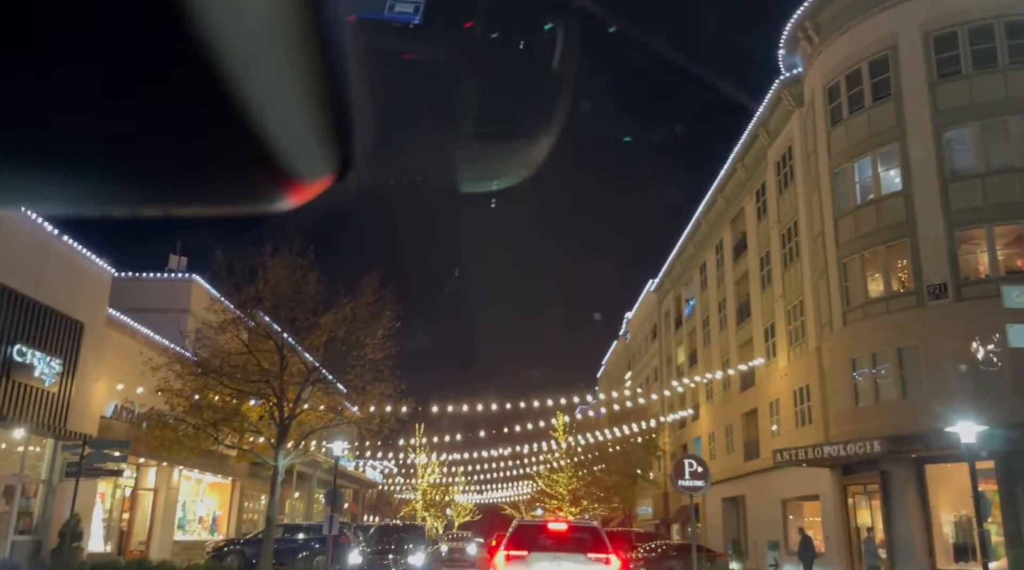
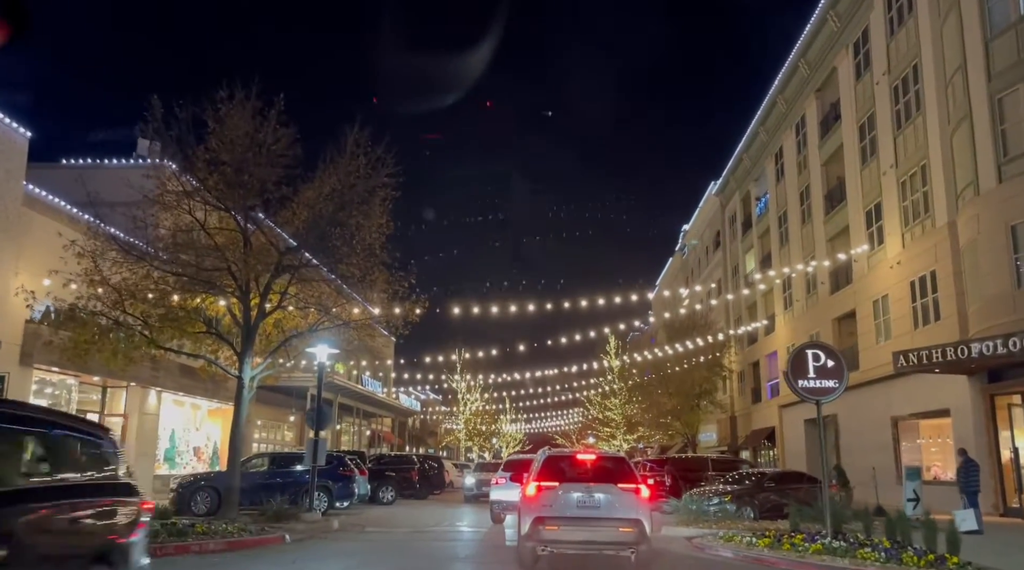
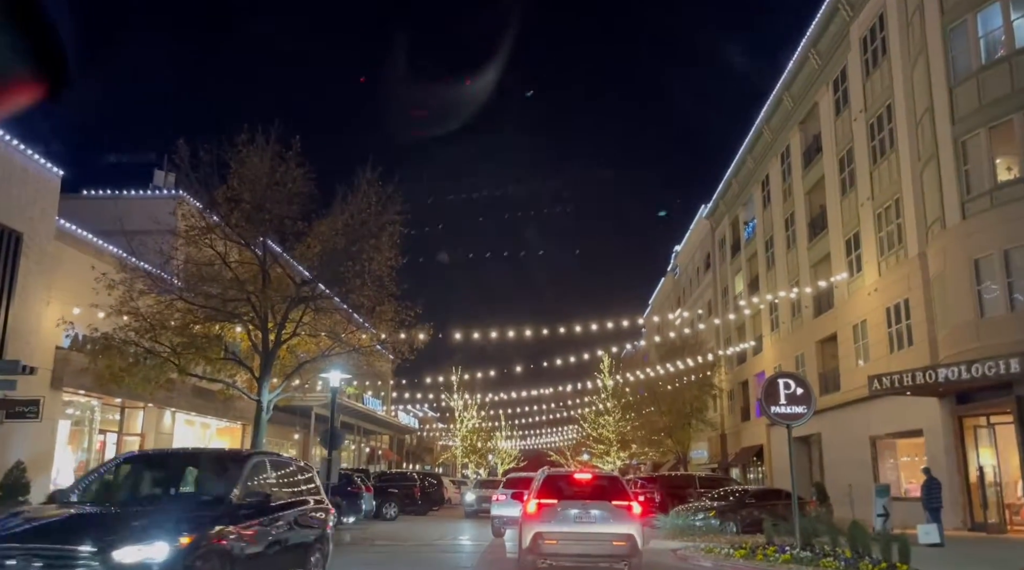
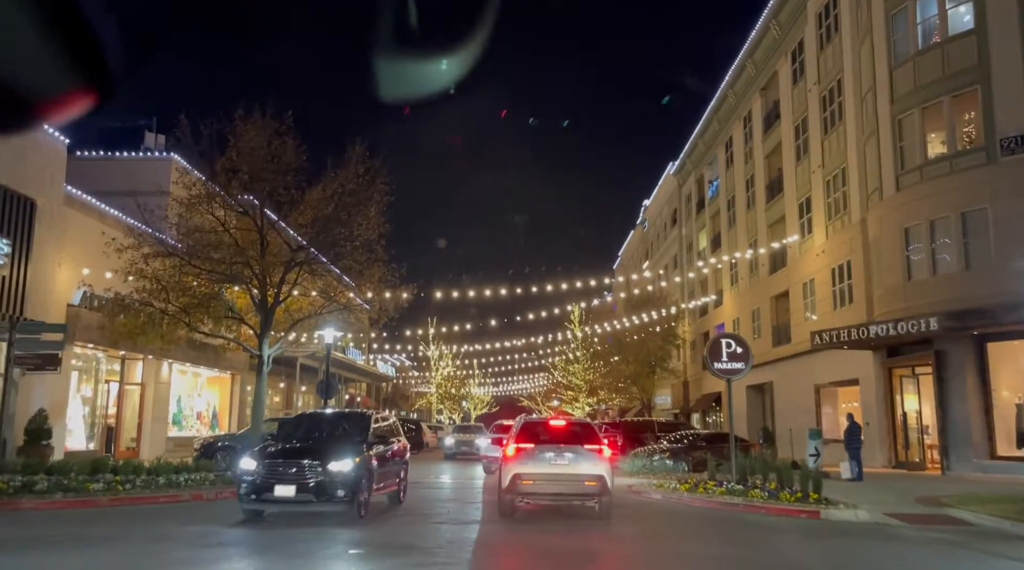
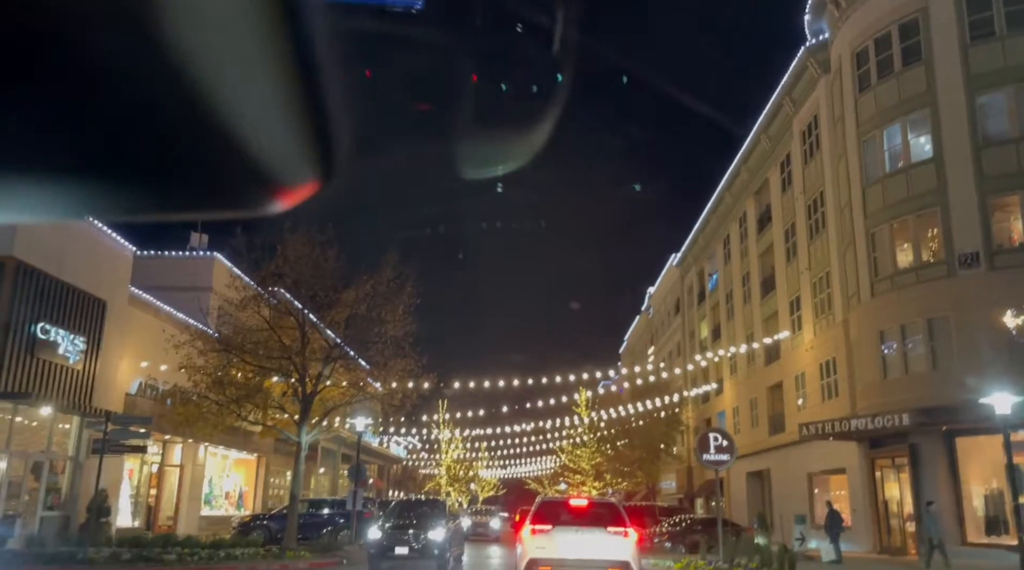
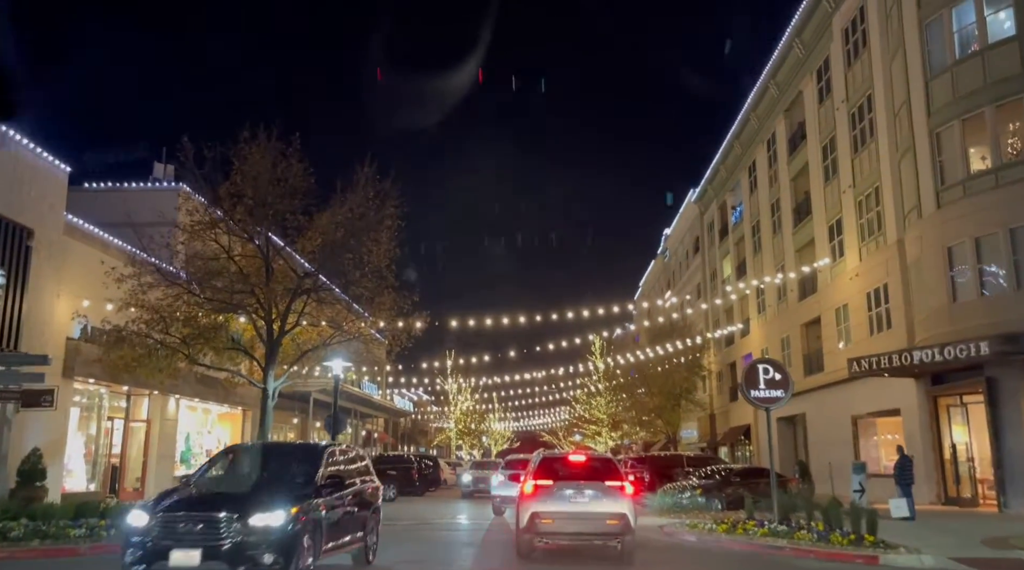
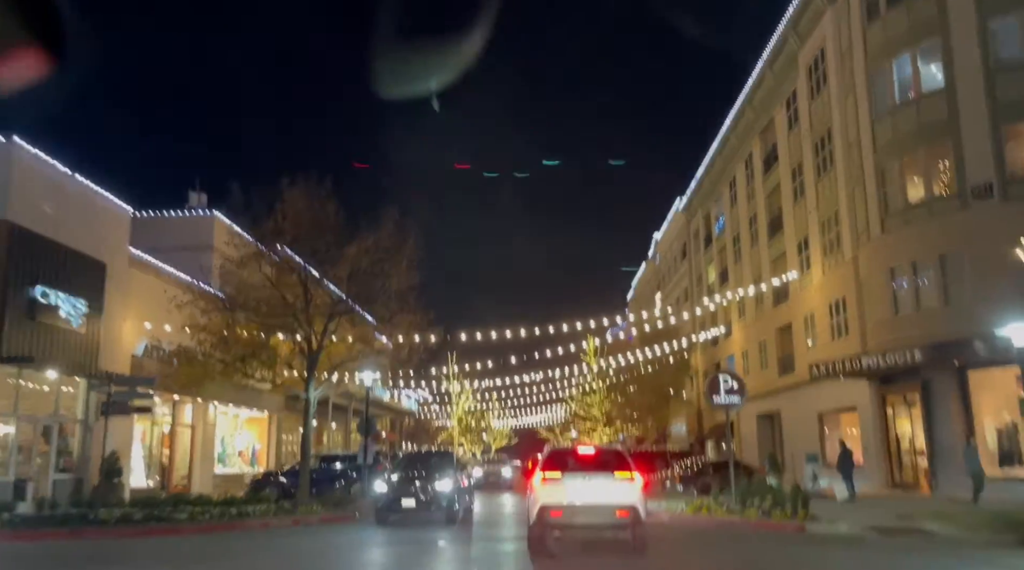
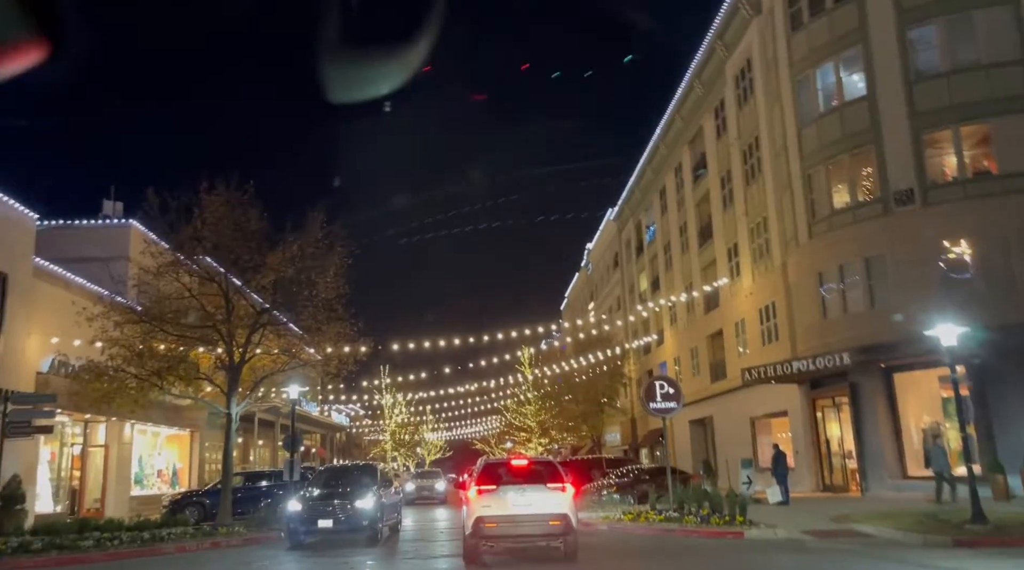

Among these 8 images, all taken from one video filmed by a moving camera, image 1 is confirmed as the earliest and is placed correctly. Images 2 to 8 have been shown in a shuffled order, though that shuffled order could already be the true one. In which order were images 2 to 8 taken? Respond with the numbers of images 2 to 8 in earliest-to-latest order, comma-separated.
5, 7, 8, 4, 6, 3, 2
